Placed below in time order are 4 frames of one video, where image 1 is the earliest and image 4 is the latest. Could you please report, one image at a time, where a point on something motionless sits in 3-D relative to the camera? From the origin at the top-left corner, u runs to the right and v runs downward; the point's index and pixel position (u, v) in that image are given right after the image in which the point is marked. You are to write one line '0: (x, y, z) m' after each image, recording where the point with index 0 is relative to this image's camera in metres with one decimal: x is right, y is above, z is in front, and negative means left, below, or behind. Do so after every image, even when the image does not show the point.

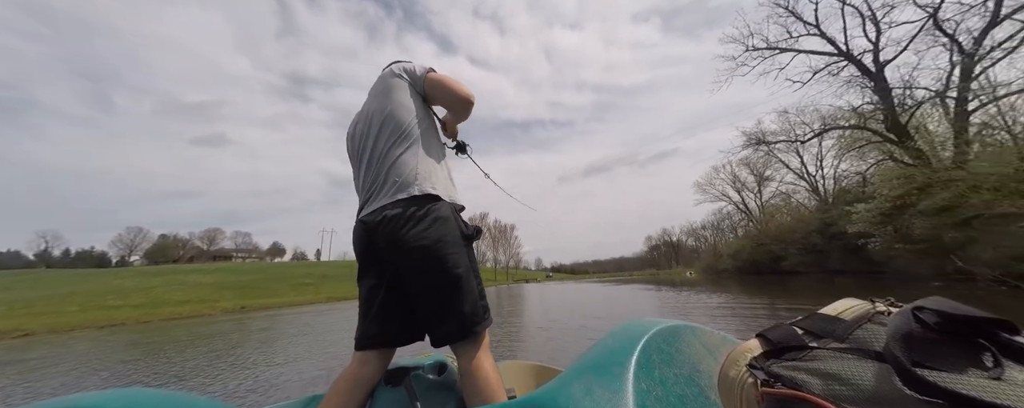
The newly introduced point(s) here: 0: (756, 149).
0: (+9.0, +2.0, +11.6) m
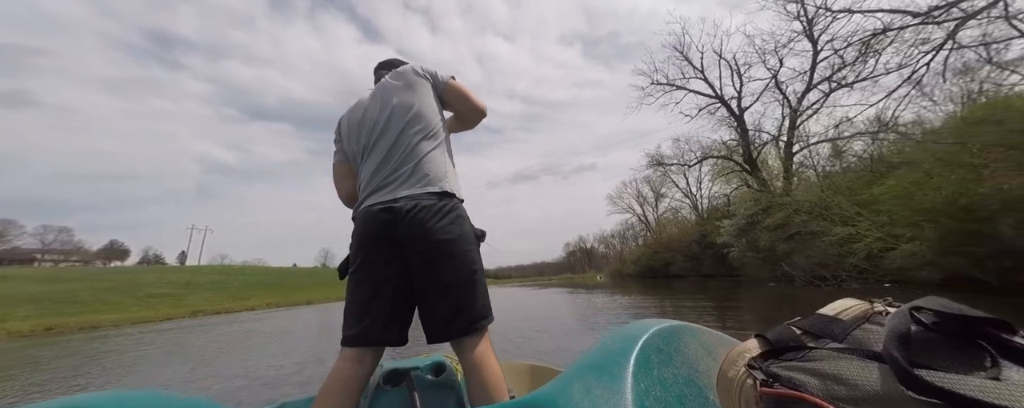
0: (+6.0, +1.5, +13.5) m
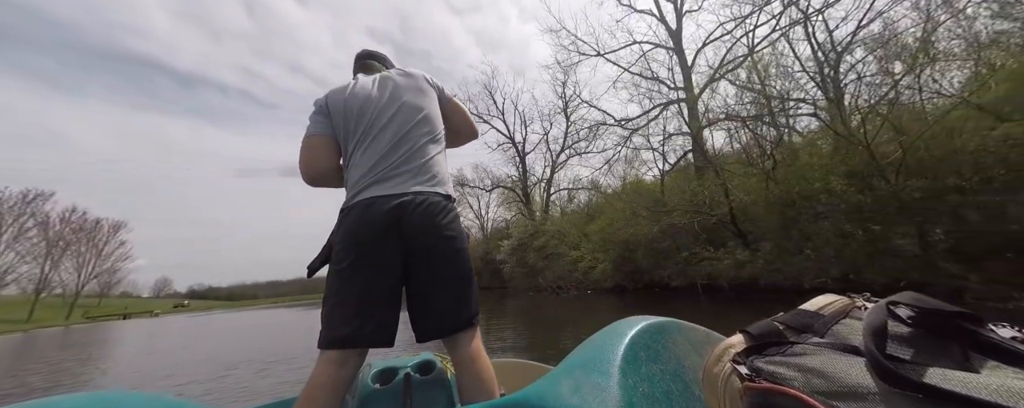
0: (-3.0, +0.7, +14.4) m
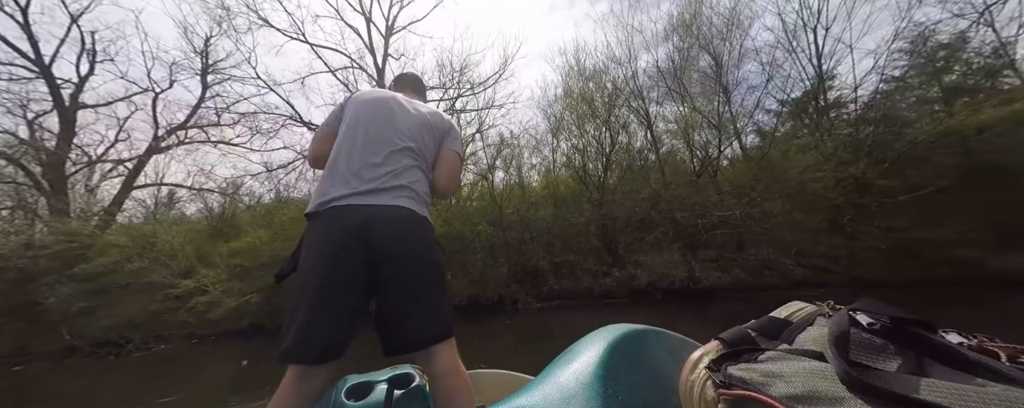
0: (-12.4, +1.7, +5.0) m
